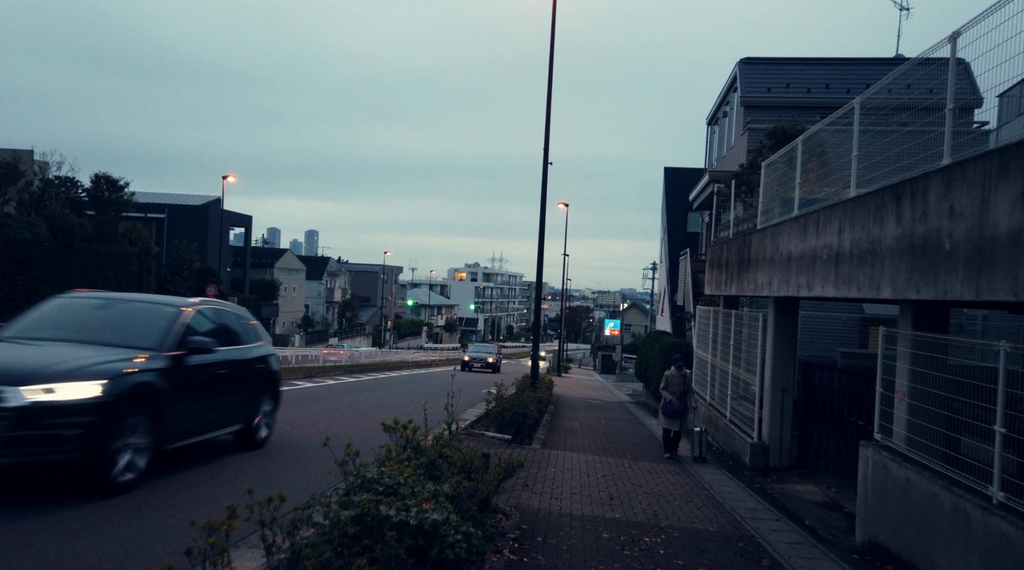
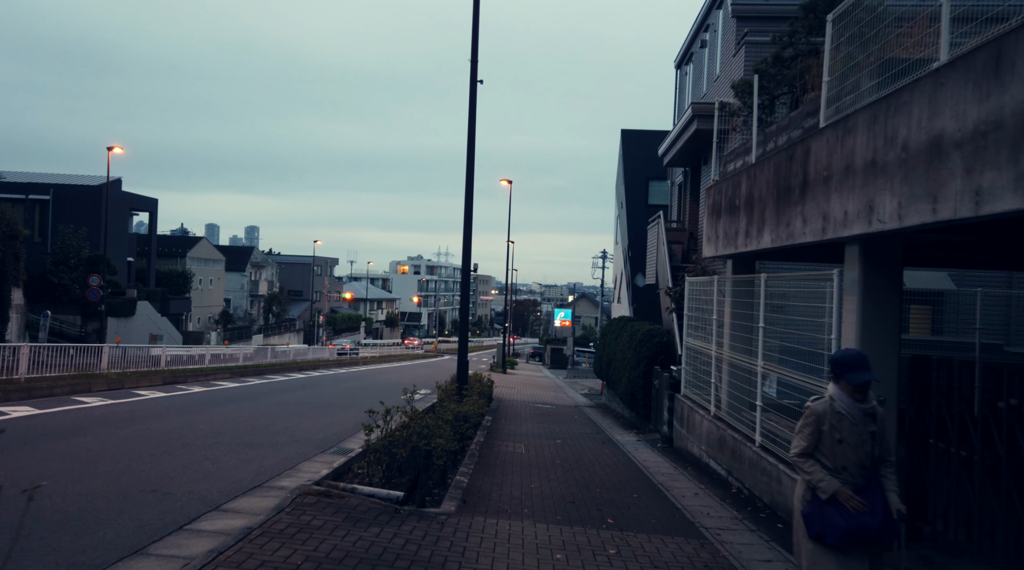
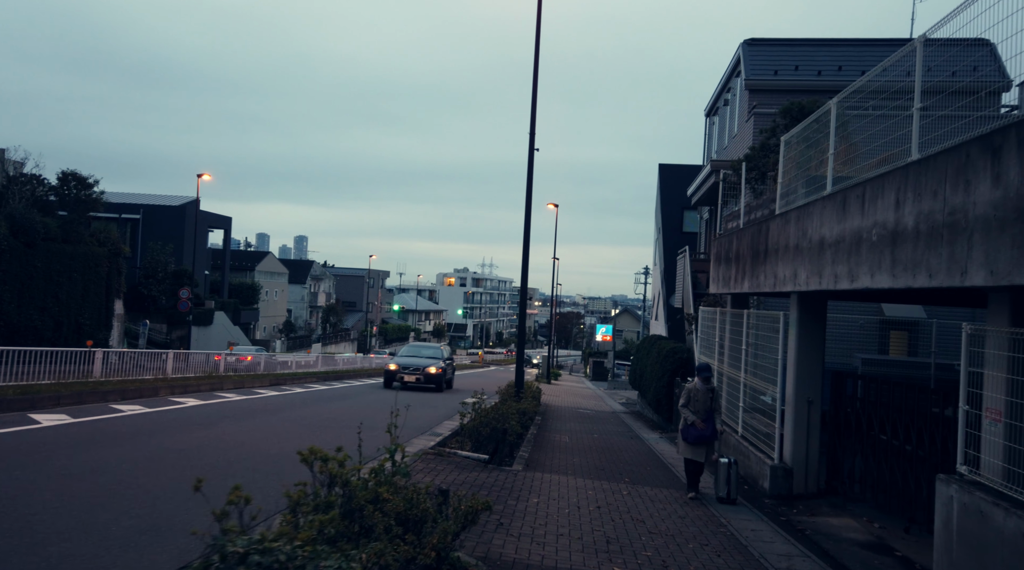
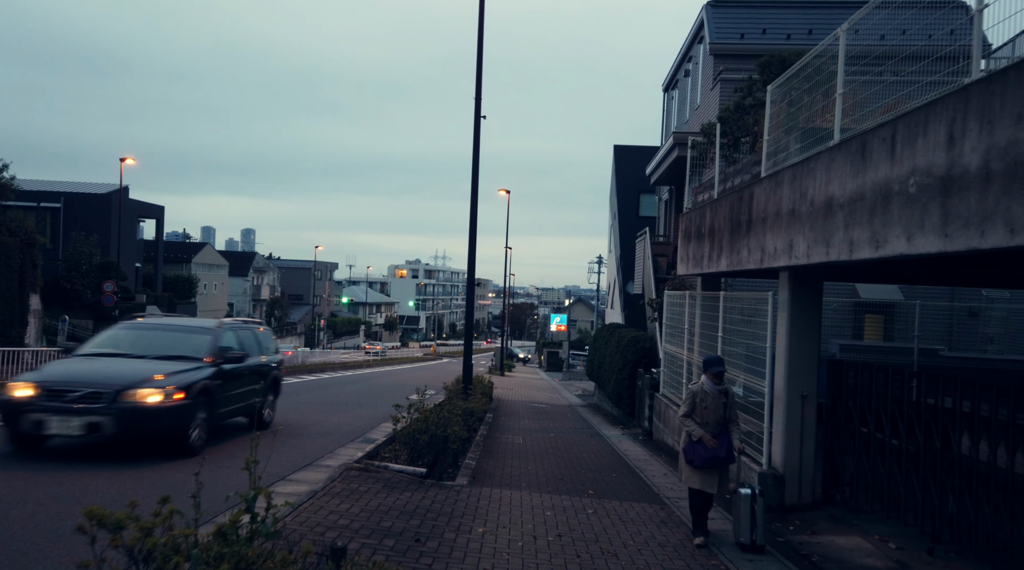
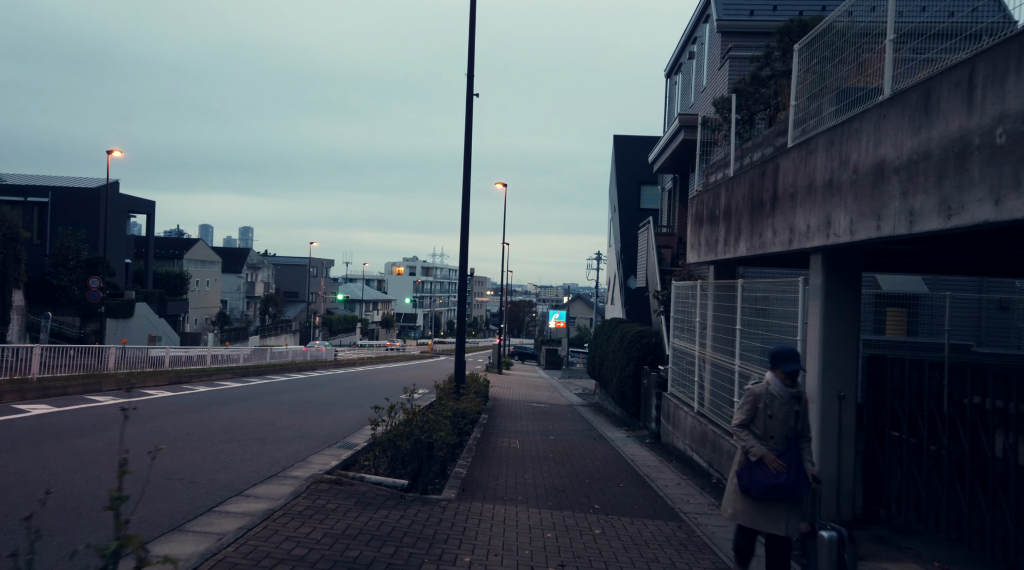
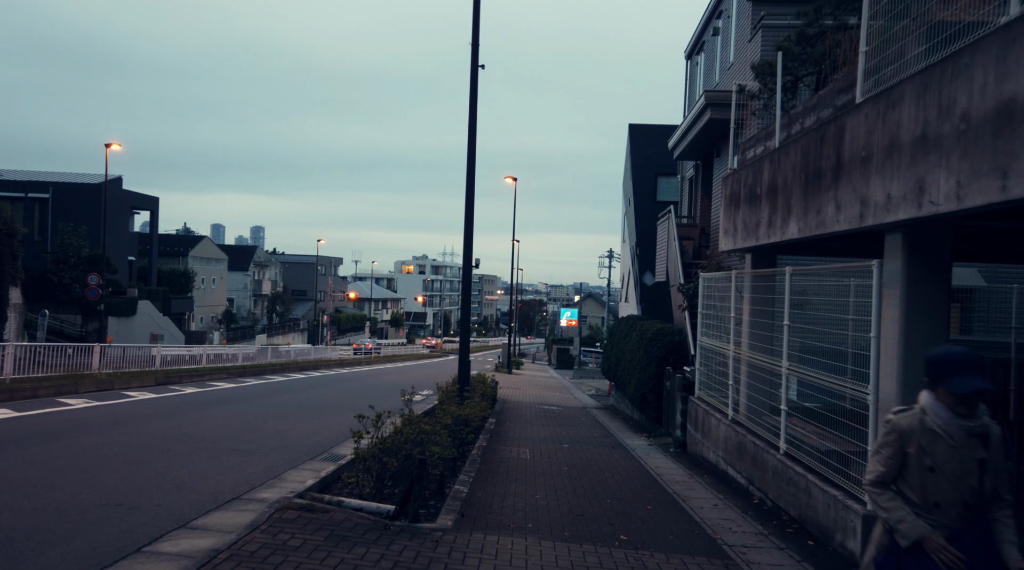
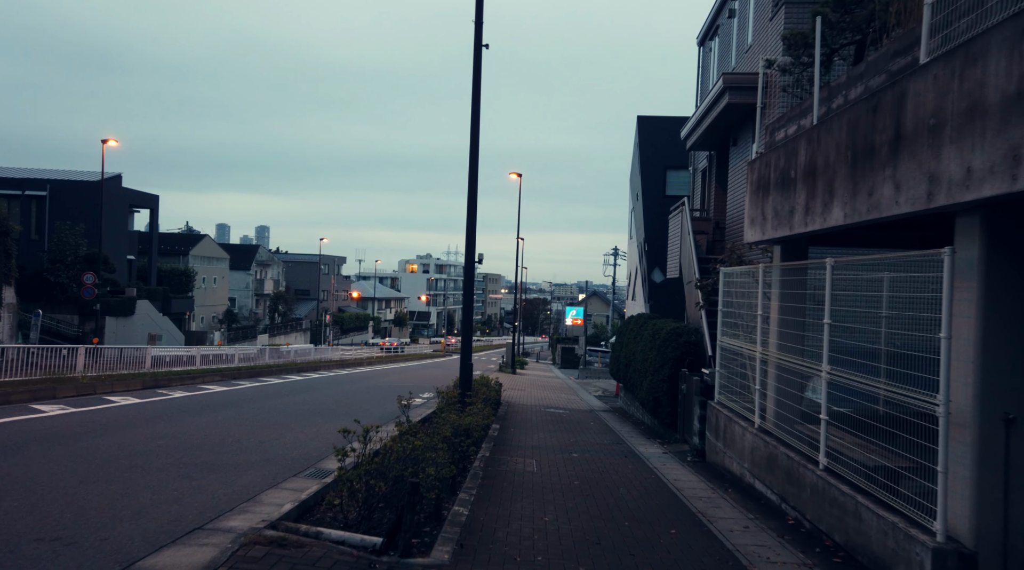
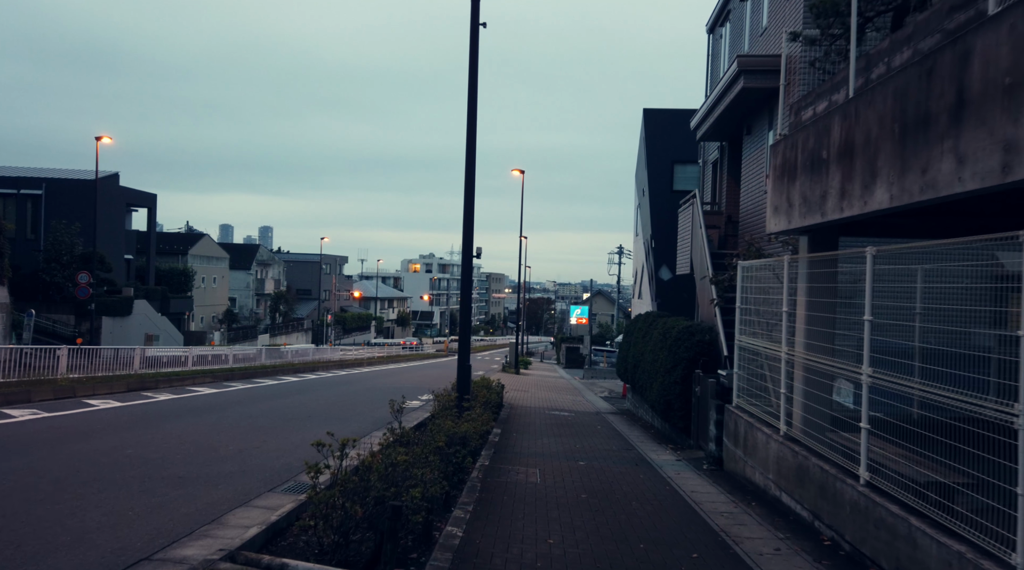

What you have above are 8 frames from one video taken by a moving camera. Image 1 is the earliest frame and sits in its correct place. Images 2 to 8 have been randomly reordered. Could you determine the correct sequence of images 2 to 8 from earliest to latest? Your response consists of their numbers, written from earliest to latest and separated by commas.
3, 4, 5, 2, 6, 7, 8
